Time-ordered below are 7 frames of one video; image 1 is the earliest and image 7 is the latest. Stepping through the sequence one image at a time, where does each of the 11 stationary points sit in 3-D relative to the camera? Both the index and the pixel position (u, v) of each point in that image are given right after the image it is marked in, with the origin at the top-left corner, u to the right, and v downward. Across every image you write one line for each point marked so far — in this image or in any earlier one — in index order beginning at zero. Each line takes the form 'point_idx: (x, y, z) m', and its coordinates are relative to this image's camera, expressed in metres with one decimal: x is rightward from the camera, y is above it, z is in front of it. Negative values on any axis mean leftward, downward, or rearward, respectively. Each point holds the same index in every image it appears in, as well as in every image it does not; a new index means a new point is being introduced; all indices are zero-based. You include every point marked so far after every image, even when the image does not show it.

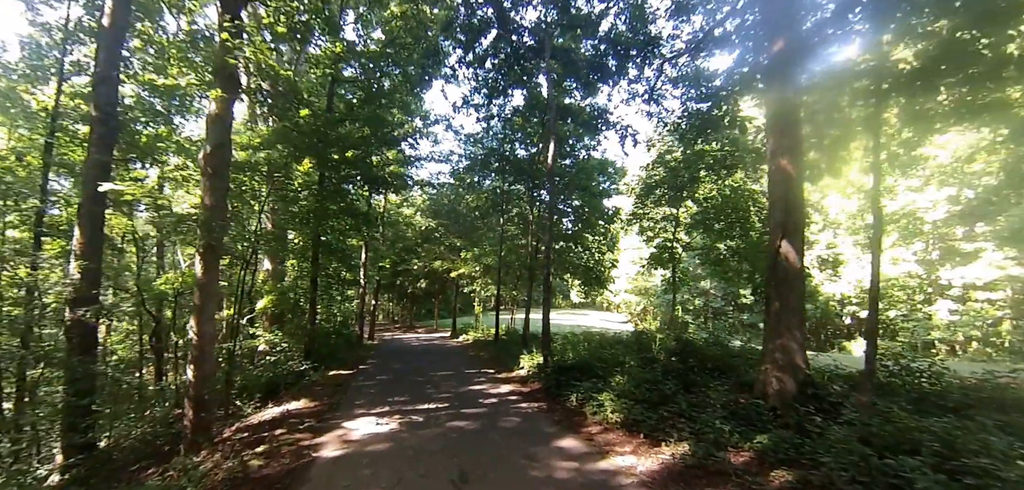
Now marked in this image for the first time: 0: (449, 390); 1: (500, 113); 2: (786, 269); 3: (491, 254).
0: (-1.1, -2.5, +7.3) m
1: (-0.4, +4.5, +14.1) m
2: (+3.4, -0.3, +5.2) m
3: (-0.8, -0.4, +17.8) m
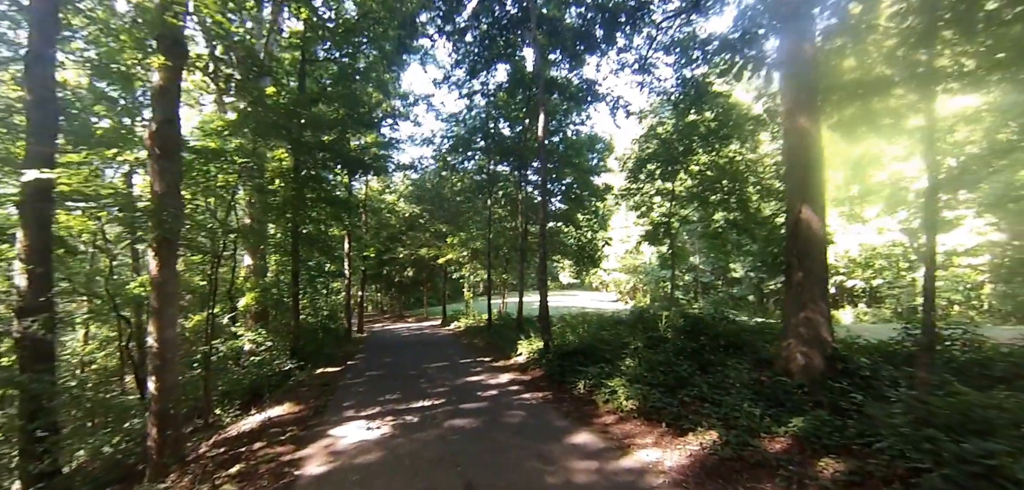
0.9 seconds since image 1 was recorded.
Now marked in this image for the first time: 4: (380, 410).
0: (-1.1, -2.3, +6.8) m
1: (-0.9, +5.0, +13.4) m
2: (+3.4, +0.1, +4.8) m
3: (-1.3, +0.3, +17.3) m
4: (-1.8, -2.2, +5.6) m
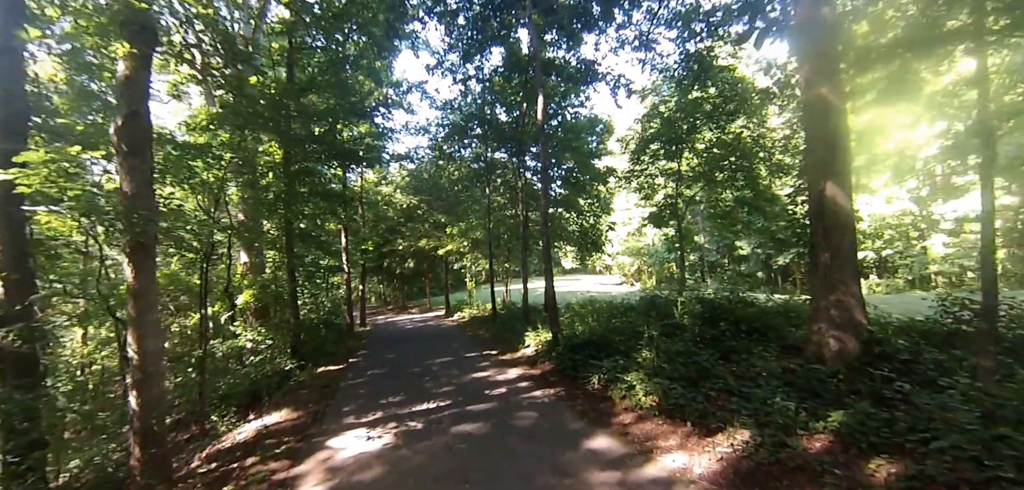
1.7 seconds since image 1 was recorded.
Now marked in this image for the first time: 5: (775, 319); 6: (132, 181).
0: (-1.0, -2.1, +6.6) m
1: (-1.1, +5.3, +12.9) m
2: (+3.4, +0.3, +4.5) m
3: (-1.2, +0.7, +16.9) m
4: (-1.6, -2.1, +5.3) m
5: (+3.8, -1.1, +6.1) m
6: (-3.9, +0.6, +4.3) m
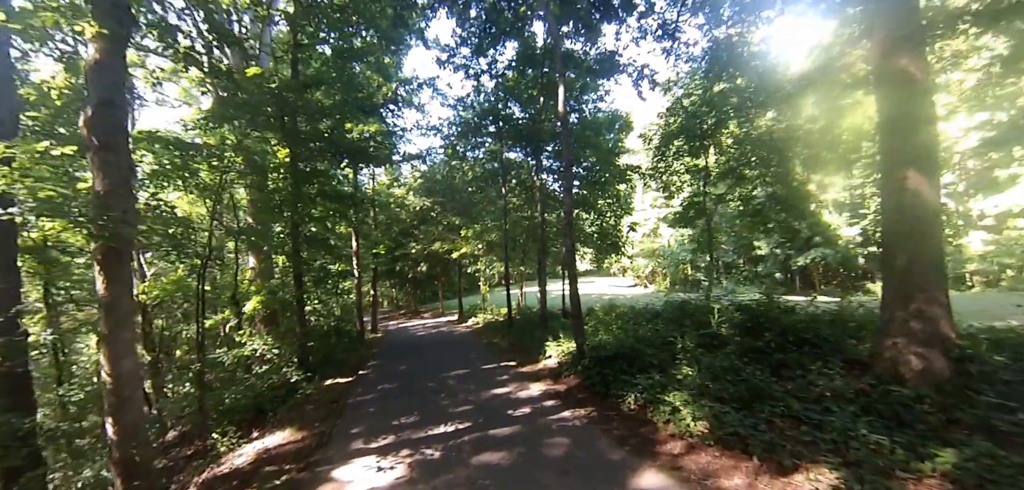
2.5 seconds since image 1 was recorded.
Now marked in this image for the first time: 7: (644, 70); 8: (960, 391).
0: (-0.6, -2.2, +6.0) m
1: (-0.7, +5.2, +12.4) m
2: (+3.7, +0.3, +3.8) m
3: (-0.7, +0.6, +16.4) m
4: (-1.3, -2.2, +4.8) m
5: (+4.1, -1.1, +5.4) m
6: (-3.6, +0.6, +3.8) m
7: (+3.0, +4.1, +9.7) m
8: (+3.7, -1.2, +3.5) m
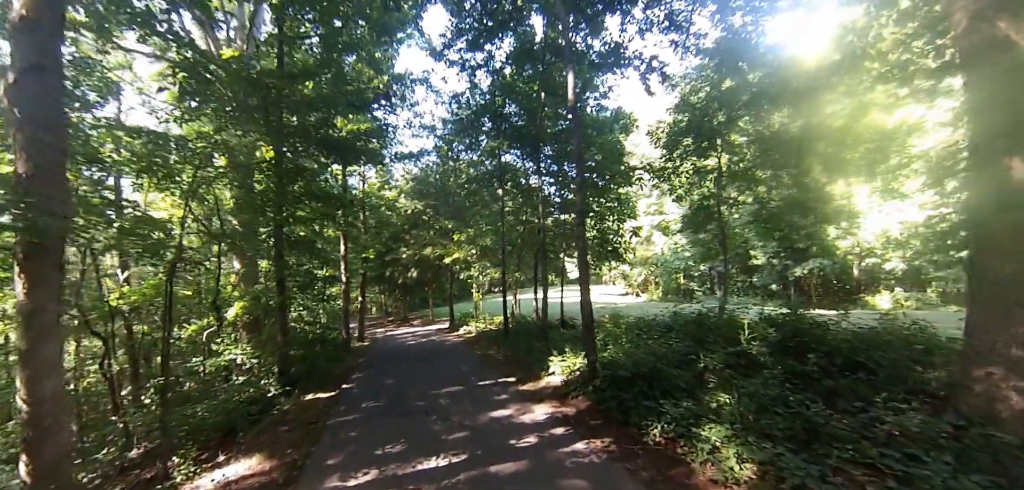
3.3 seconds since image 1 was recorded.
0: (-0.6, -2.2, +5.3) m
1: (-0.7, +5.1, +11.8) m
2: (+3.8, +0.3, +3.2) m
3: (-0.8, +0.4, +15.7) m
4: (-1.3, -2.2, +4.0) m
5: (+4.1, -1.2, +4.8) m
6: (-3.5, +0.6, +3.0) m
7: (+3.0, +3.9, +9.1) m
8: (+3.8, -1.3, +2.8) m
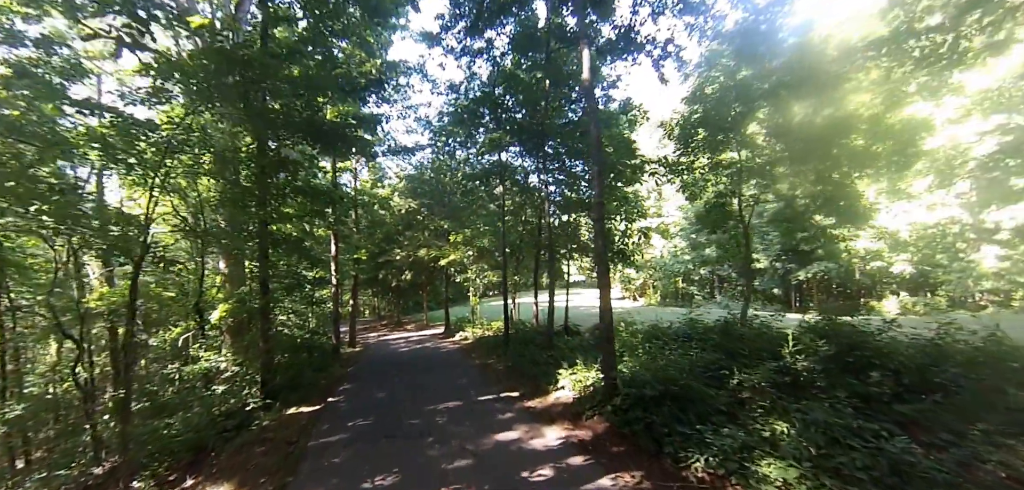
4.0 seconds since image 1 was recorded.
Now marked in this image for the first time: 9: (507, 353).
0: (-0.5, -2.2, +4.6) m
1: (-0.6, +5.1, +11.1) m
2: (+3.9, +0.3, +2.6) m
3: (-0.9, +0.4, +15.0) m
4: (-1.2, -2.2, +3.3) m
5: (+4.2, -1.2, +4.1) m
6: (-3.4, +0.7, +2.3) m
7: (+3.1, +3.9, +8.5) m
8: (+3.9, -1.2, +2.2) m
9: (-0.2, -2.5, +9.8) m
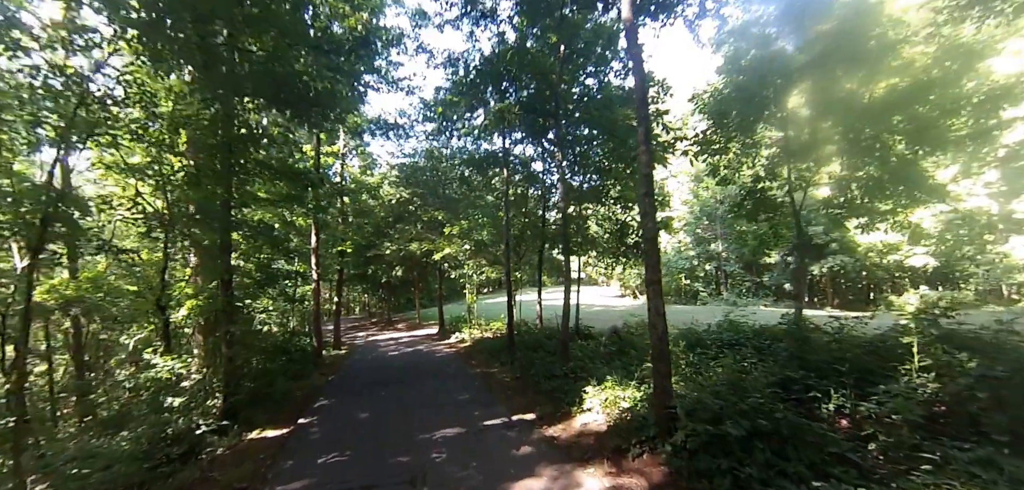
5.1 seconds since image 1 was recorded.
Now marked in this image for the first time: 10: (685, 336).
0: (-0.3, -2.0, +3.3) m
1: (-0.5, +5.3, +9.8) m
2: (+4.2, +0.4, +1.4) m
3: (-0.8, +0.6, +13.7) m
4: (-1.0, -2.0, +2.1) m
5: (+4.5, -1.0, +3.0) m
6: (-3.1, +0.8, +1.0) m
7: (+3.3, +4.1, +7.3) m
8: (+4.1, -1.1, +1.0) m
9: (-0.1, -2.3, +8.5) m
10: (+2.7, -1.5, +6.7) m
